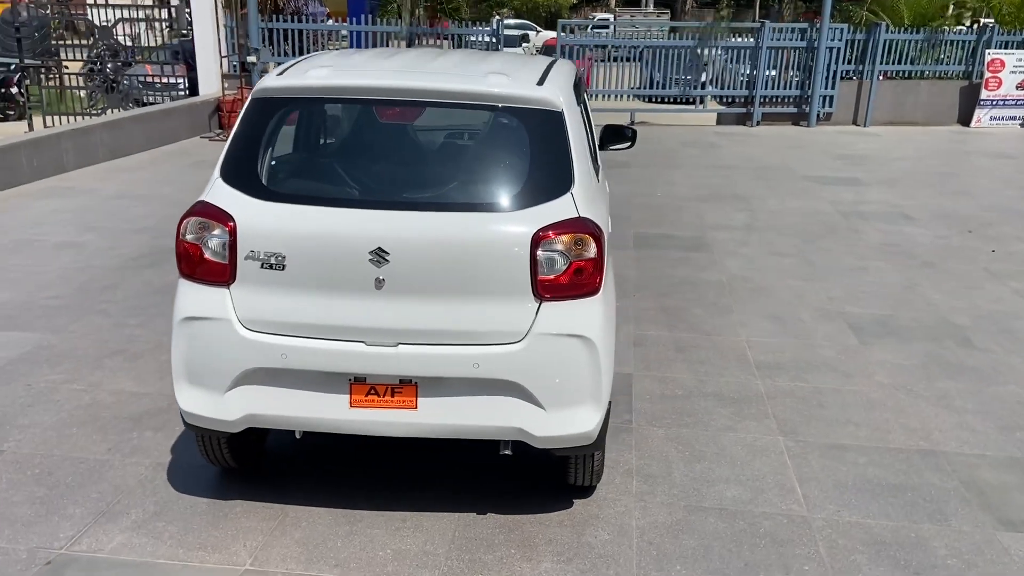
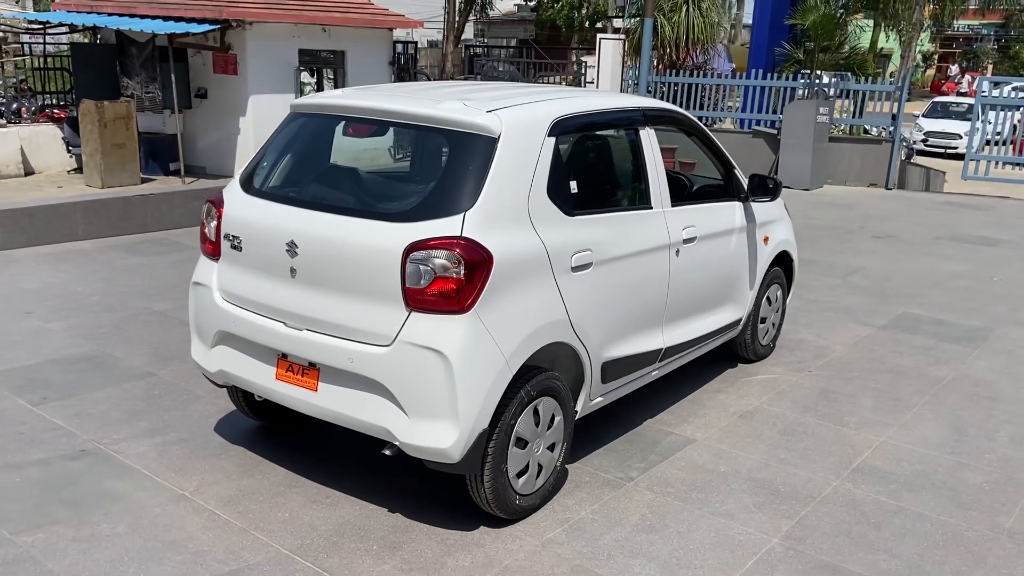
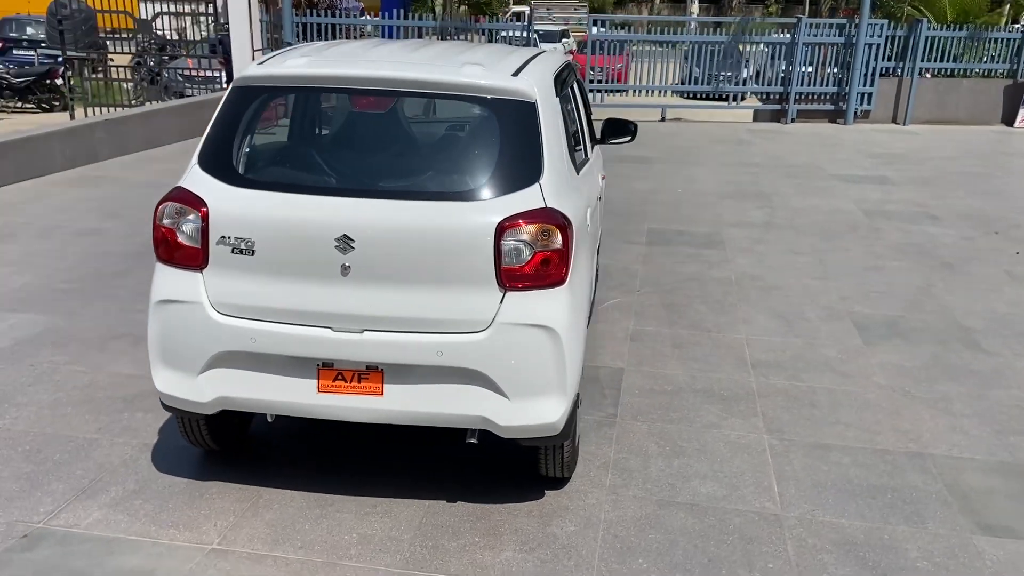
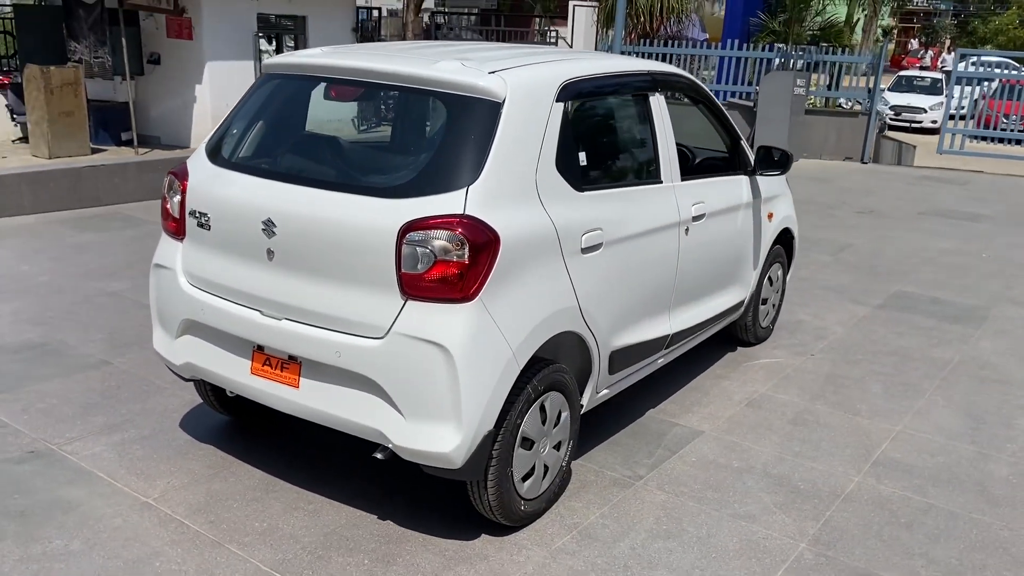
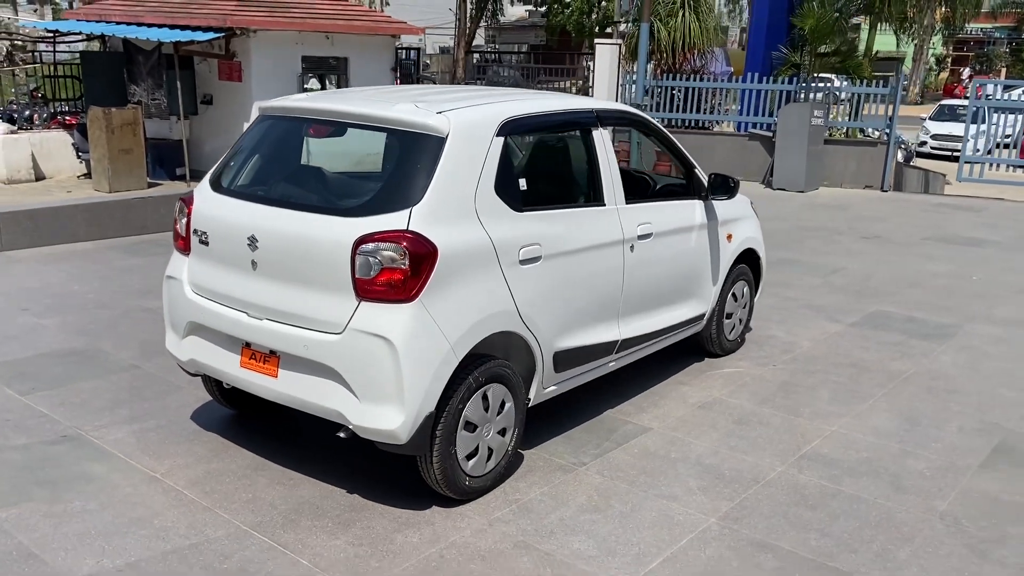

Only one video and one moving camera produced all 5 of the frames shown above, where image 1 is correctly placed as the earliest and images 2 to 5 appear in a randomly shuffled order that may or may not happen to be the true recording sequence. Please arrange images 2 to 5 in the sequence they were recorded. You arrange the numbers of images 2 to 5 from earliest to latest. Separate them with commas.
3, 4, 2, 5
